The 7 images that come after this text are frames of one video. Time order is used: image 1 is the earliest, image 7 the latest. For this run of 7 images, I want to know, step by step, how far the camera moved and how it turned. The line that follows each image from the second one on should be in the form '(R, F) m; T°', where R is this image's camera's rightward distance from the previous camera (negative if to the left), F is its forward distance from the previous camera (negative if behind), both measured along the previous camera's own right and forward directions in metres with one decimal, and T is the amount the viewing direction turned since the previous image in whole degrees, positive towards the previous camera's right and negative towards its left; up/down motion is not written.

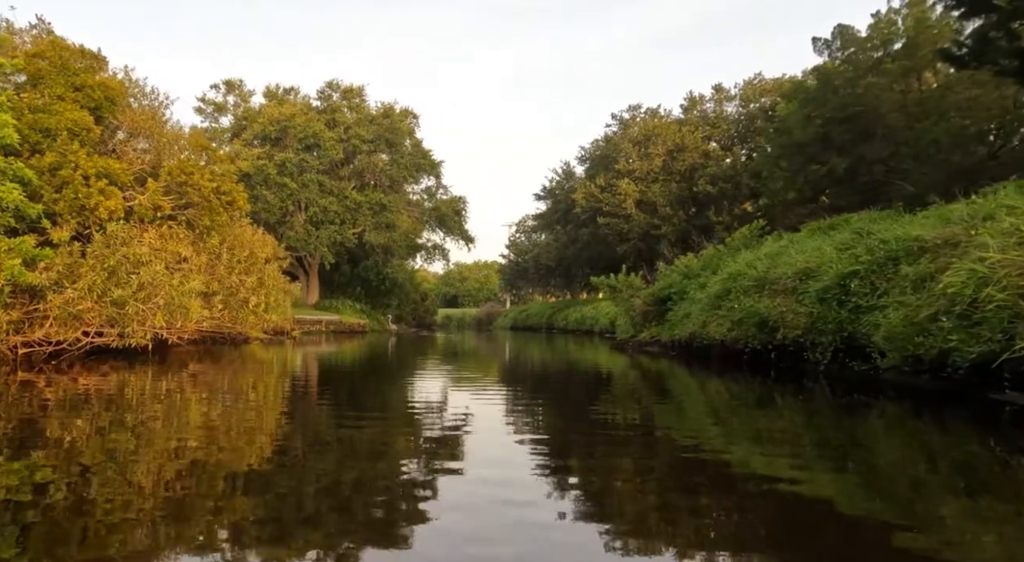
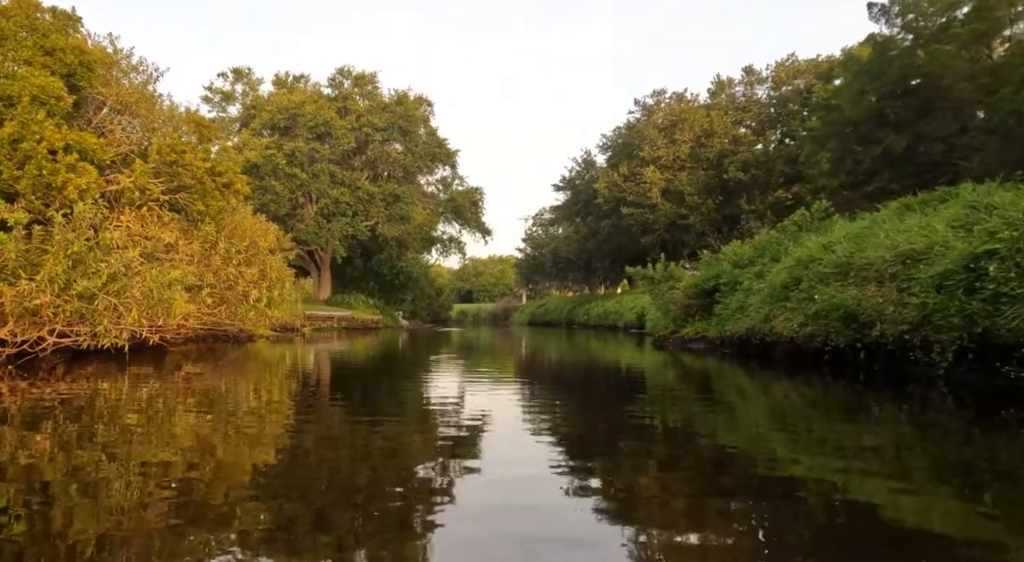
(-0.2, +1.1) m; -1°
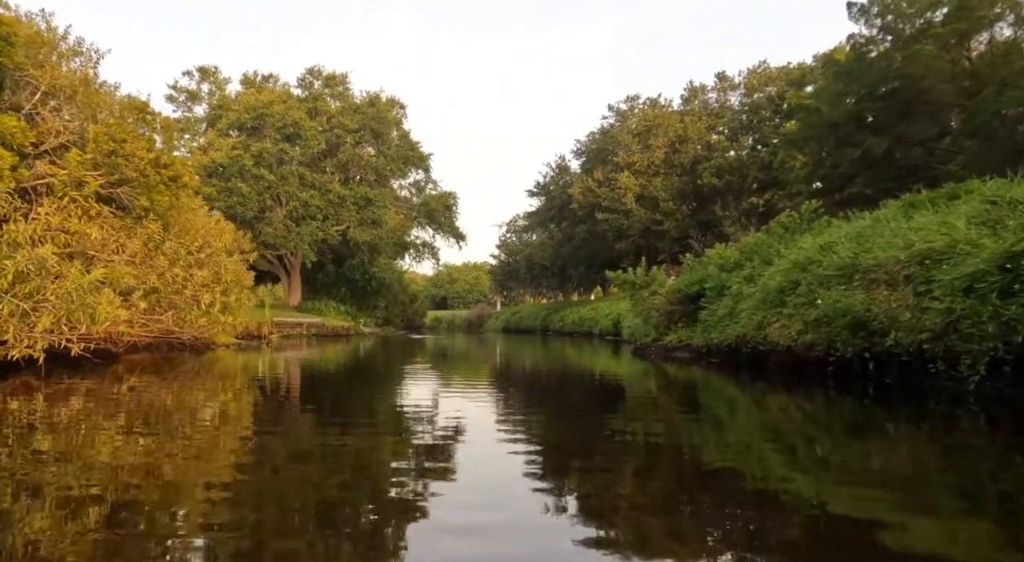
(0.0, +0.6) m; +2°
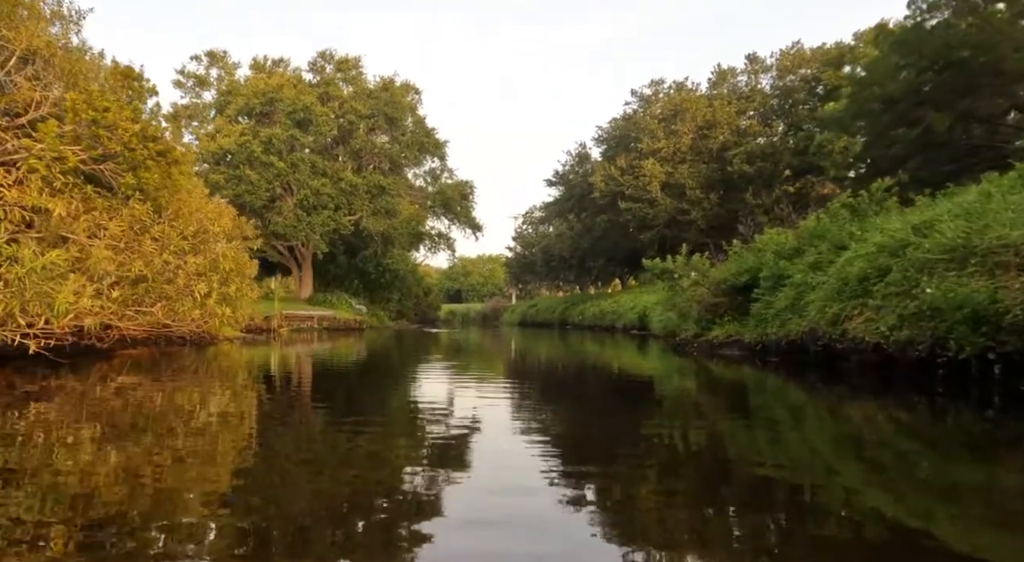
(-0.2, +1.0) m; -1°
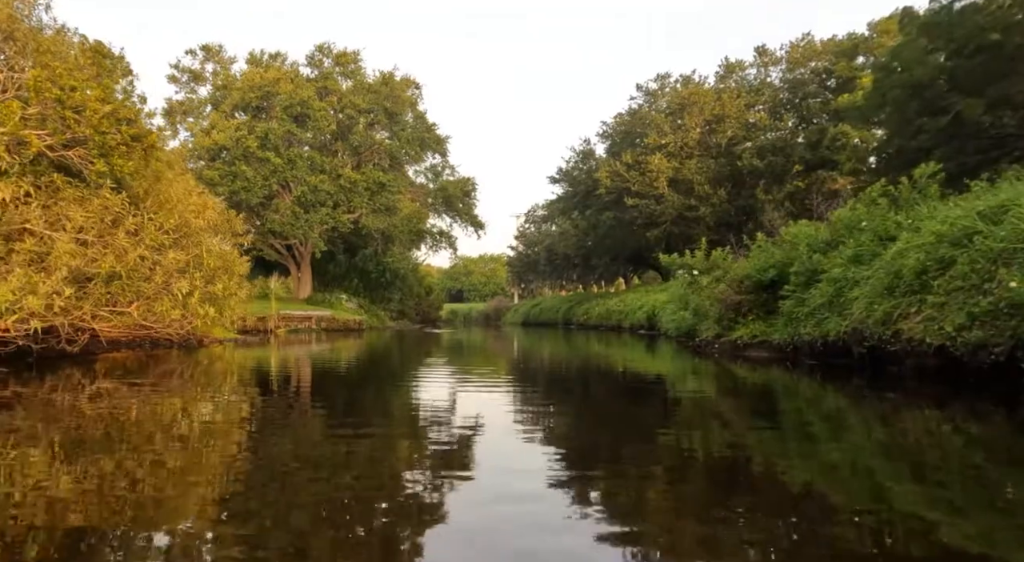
(-0.1, +0.7) m; 0°
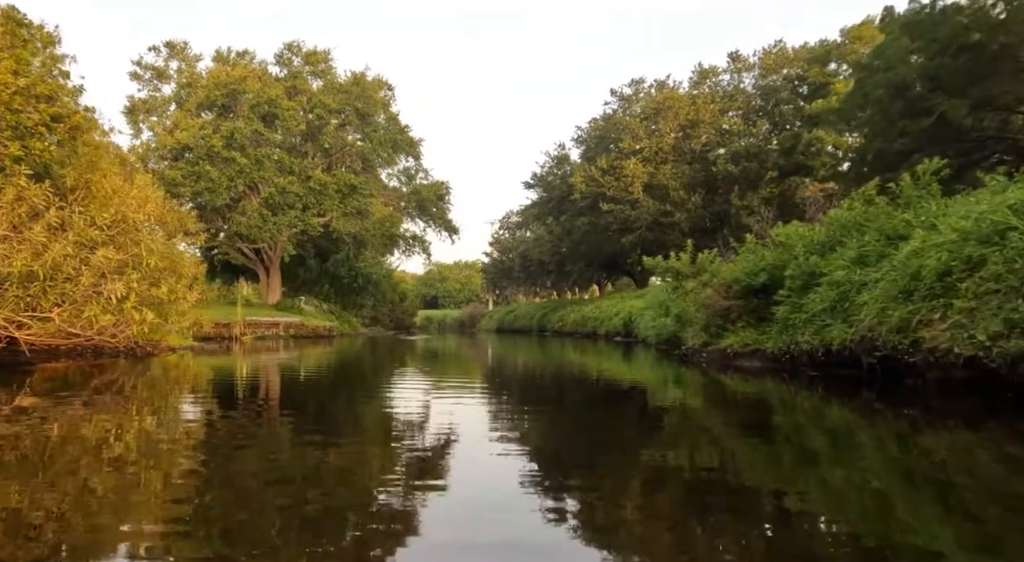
(0.0, +0.7) m; +2°
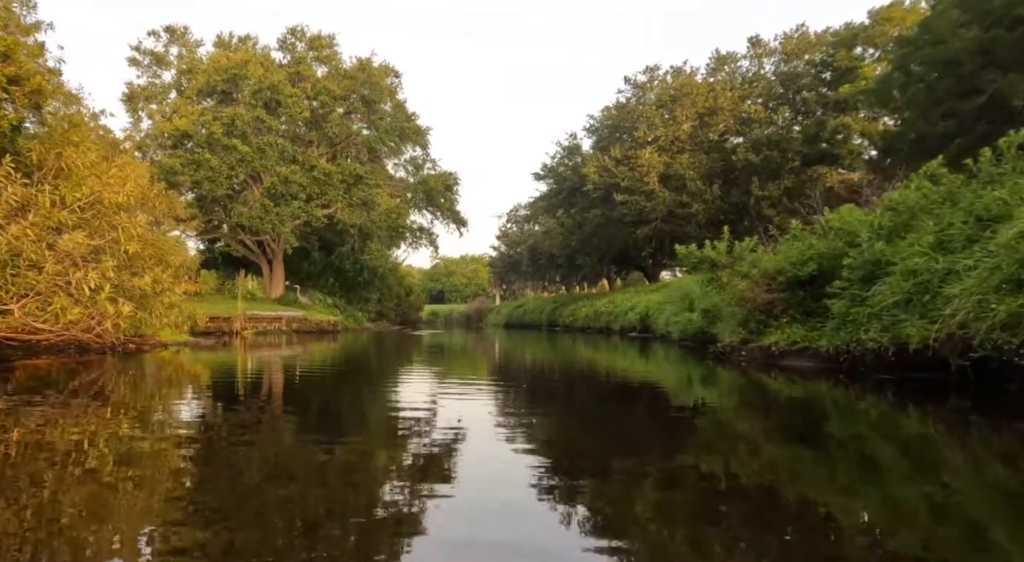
(-0.1, +0.8) m; 0°
